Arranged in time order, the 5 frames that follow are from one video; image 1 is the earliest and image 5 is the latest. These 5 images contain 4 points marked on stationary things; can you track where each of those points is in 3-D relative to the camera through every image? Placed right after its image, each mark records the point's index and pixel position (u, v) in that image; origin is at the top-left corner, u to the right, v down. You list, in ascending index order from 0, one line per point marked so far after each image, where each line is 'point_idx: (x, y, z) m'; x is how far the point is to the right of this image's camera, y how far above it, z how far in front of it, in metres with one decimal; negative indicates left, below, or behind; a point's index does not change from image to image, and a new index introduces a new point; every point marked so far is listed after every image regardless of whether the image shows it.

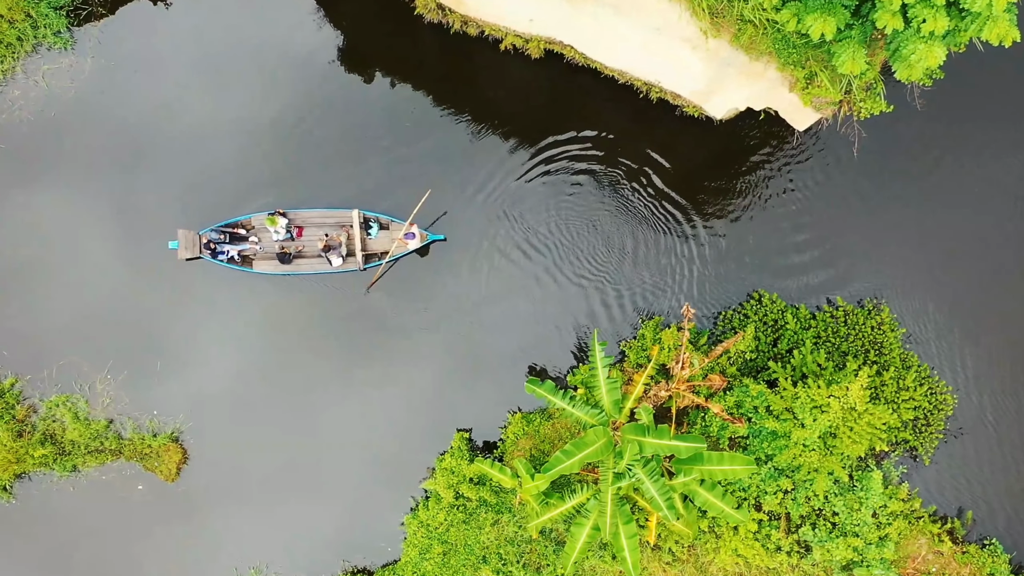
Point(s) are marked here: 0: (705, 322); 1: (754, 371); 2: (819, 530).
0: (+4.7, -0.8, +13.8) m
1: (+5.5, -1.9, +12.9) m
2: (+6.7, -5.3, +12.4) m
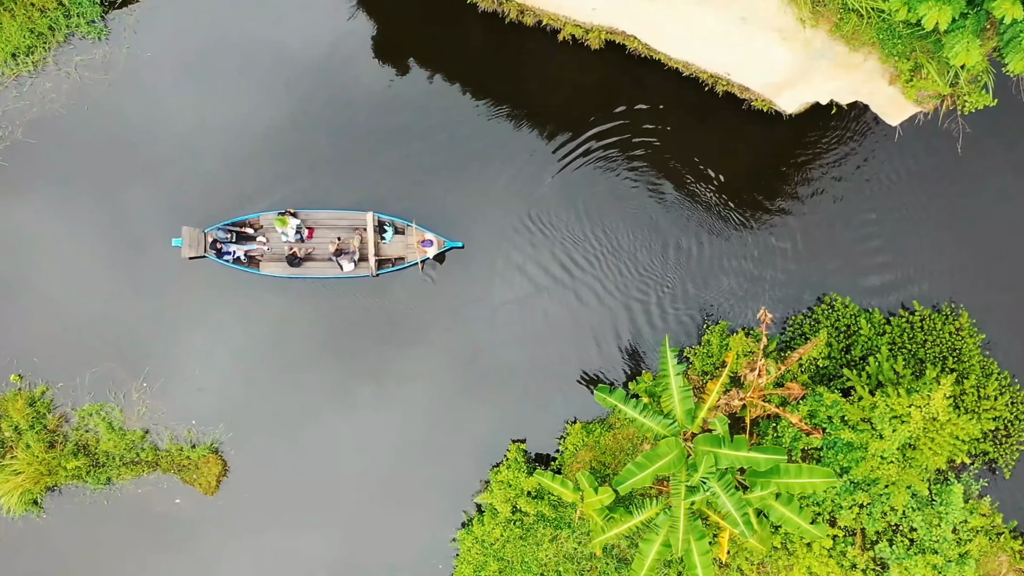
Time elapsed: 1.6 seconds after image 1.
0: (+6.0, -0.9, +13.2) m
1: (+6.8, -2.0, +12.3) m
2: (+8.0, -5.4, +11.8) m
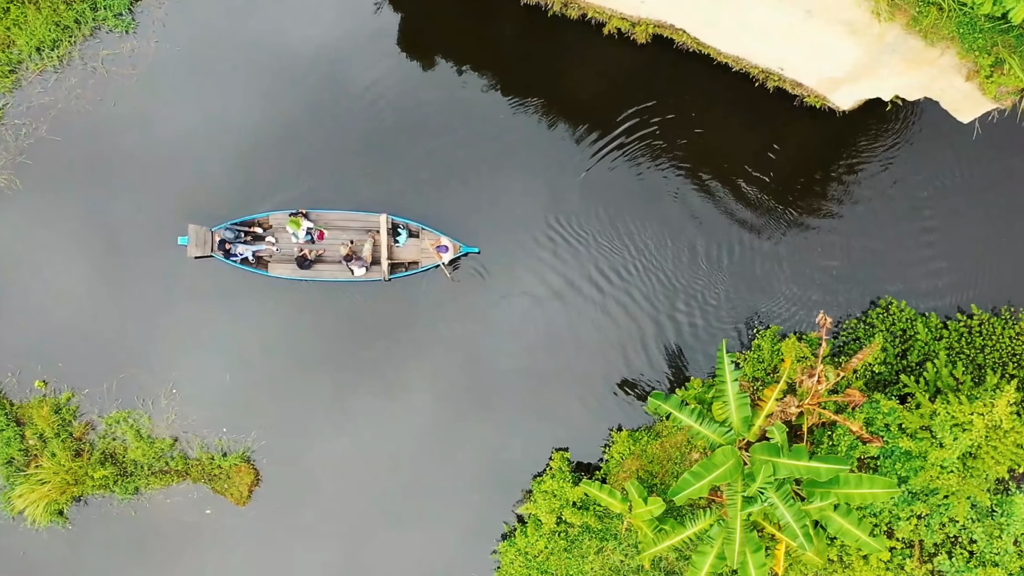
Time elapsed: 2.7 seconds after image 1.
0: (+7.0, -1.0, +12.8) m
1: (+7.8, -2.1, +11.9) m
2: (+9.0, -5.5, +11.4) m
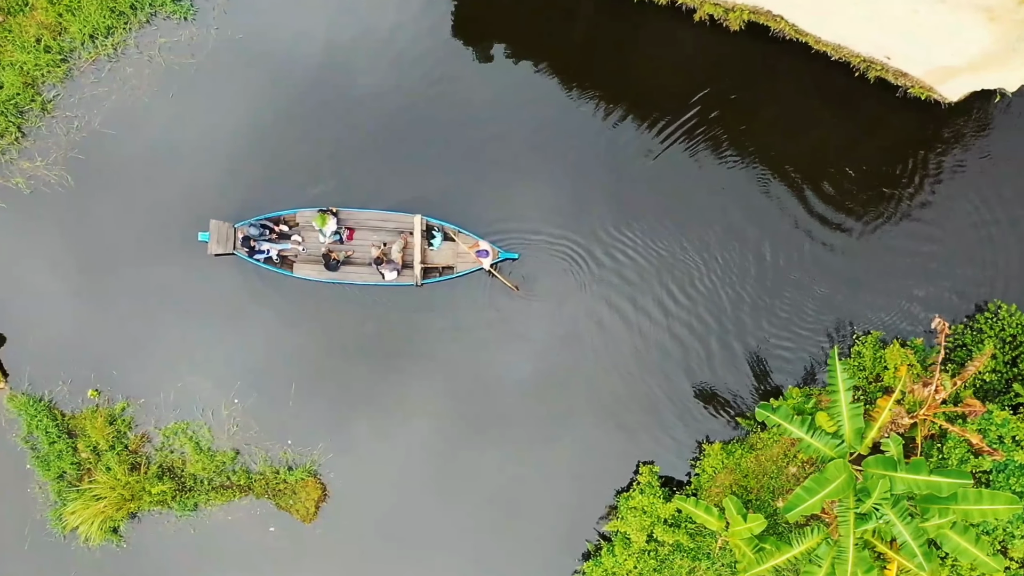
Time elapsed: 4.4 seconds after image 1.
0: (+8.7, -1.1, +12.1) m
1: (+9.5, -2.1, +11.2) m
2: (+10.7, -5.5, +10.7) m
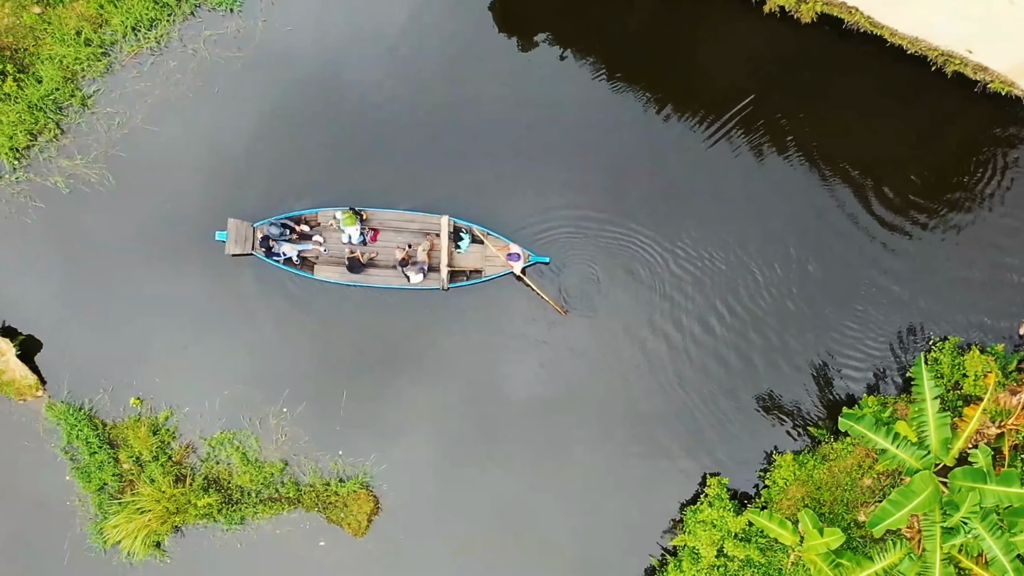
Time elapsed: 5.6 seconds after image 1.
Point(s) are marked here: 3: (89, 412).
0: (+9.9, -1.1, +11.6) m
1: (+10.7, -2.2, +10.7) m
2: (+11.9, -5.6, +10.3) m
3: (-8.7, -2.5, +11.5) m
